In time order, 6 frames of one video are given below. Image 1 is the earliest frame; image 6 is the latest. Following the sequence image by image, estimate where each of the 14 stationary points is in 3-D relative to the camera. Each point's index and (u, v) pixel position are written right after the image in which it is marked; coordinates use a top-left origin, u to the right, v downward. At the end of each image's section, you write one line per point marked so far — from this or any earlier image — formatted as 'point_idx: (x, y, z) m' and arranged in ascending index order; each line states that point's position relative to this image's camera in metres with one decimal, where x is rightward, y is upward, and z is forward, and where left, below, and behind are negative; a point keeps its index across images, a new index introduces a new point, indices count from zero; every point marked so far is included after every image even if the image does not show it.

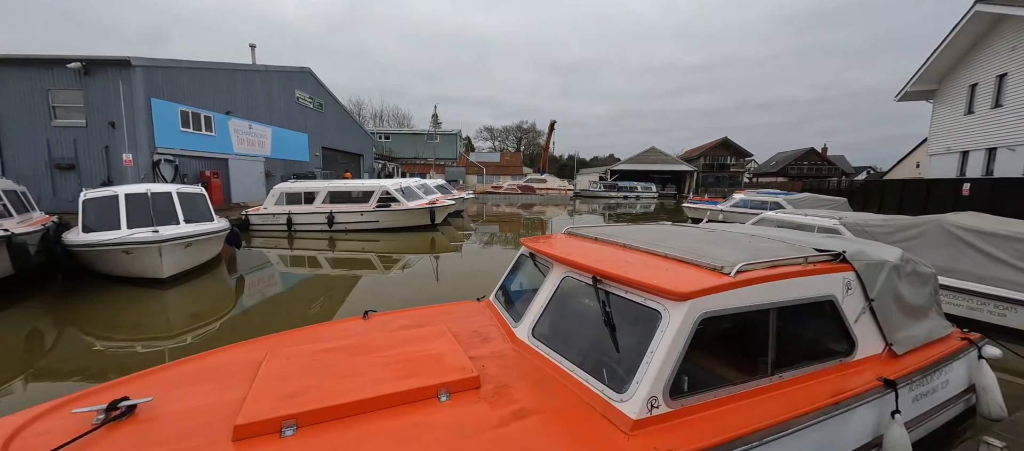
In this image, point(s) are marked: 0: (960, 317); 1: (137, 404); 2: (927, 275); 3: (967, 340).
0: (+6.2, -1.3, +4.9) m
1: (-1.6, -0.8, +1.5) m
2: (+3.1, -0.4, +2.7) m
3: (+3.6, -0.9, +2.8) m
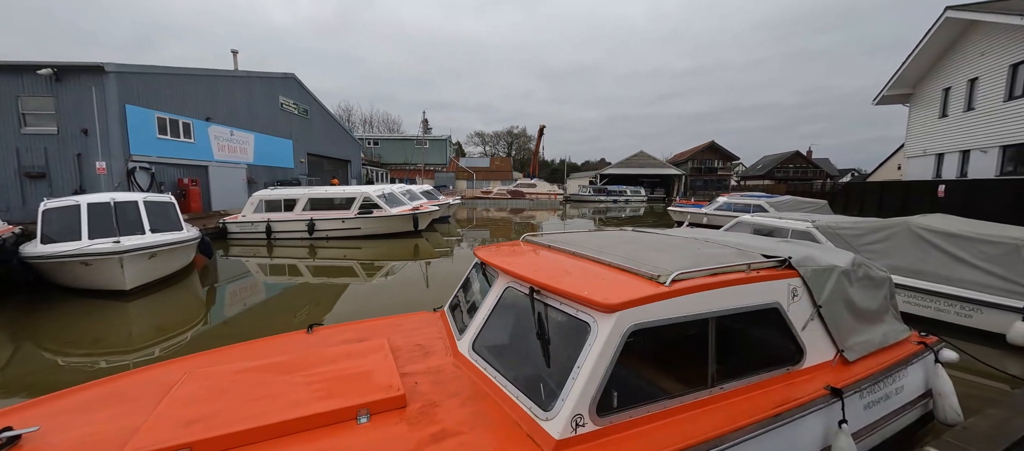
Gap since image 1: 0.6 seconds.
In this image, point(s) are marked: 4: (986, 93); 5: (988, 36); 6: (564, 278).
0: (+5.8, -1.3, +4.9) m
1: (-2.0, -0.8, +1.4) m
2: (+2.8, -0.4, +2.7) m
3: (+3.2, -0.9, +2.8) m
4: (+16.2, +4.5, +12.0) m
5: (+16.2, +6.5, +12.0) m
6: (+0.3, -0.3, +1.9) m
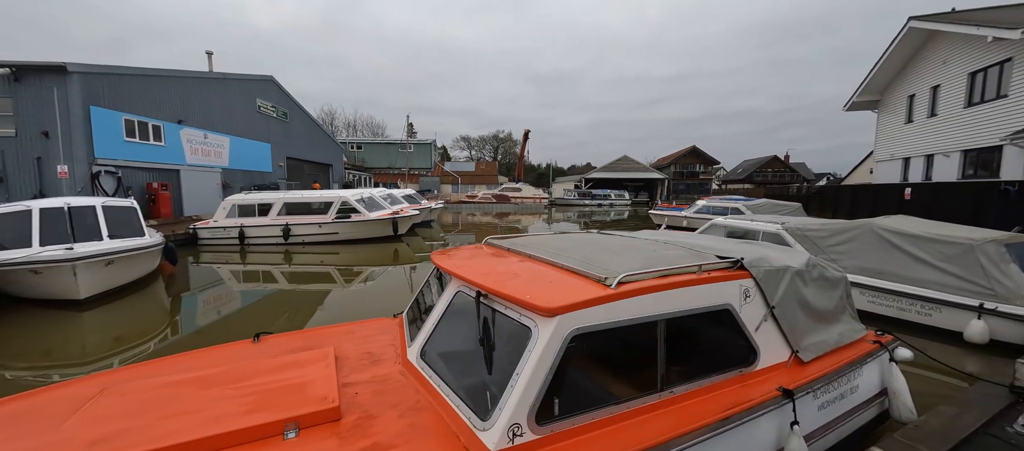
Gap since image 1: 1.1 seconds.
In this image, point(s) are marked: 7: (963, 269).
0: (+5.4, -1.3, +5.0) m
1: (-2.2, -0.9, +1.3) m
2: (+2.5, -0.4, +2.7) m
3: (+2.9, -0.9, +2.8) m
4: (+15.5, +4.5, +12.6) m
5: (+15.5, +6.4, +12.6) m
6: (0.0, -0.3, +1.9) m
7: (+5.7, -0.5, +4.4) m
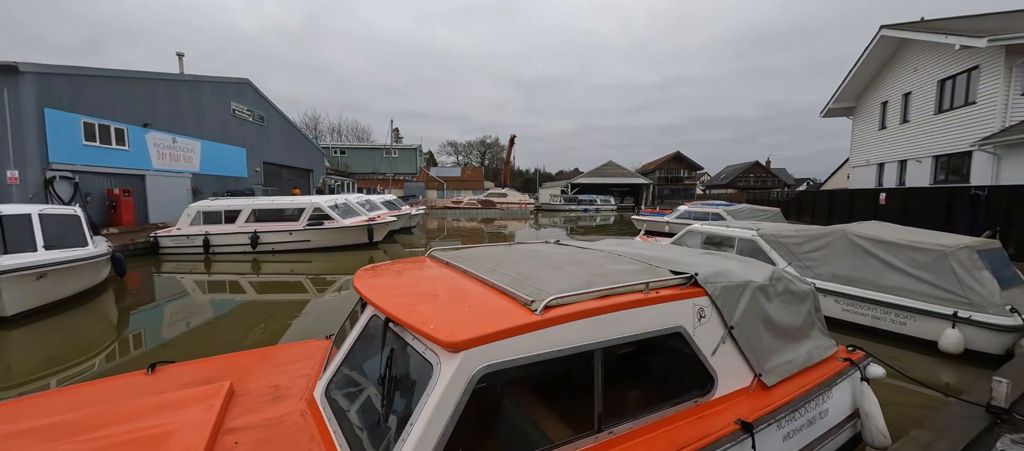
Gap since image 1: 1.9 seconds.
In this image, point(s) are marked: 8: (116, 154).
0: (+4.9, -1.4, +4.9) m
1: (-2.6, -0.9, +0.9) m
2: (+2.0, -0.5, +2.5) m
3: (+2.5, -1.0, +2.6) m
4: (+14.8, +4.3, +12.8) m
5: (+14.8, +6.3, +12.9) m
6: (-0.4, -0.4, +1.6) m
7: (+5.2, -0.6, +4.3) m
8: (-15.0, +2.7, +13.4) m
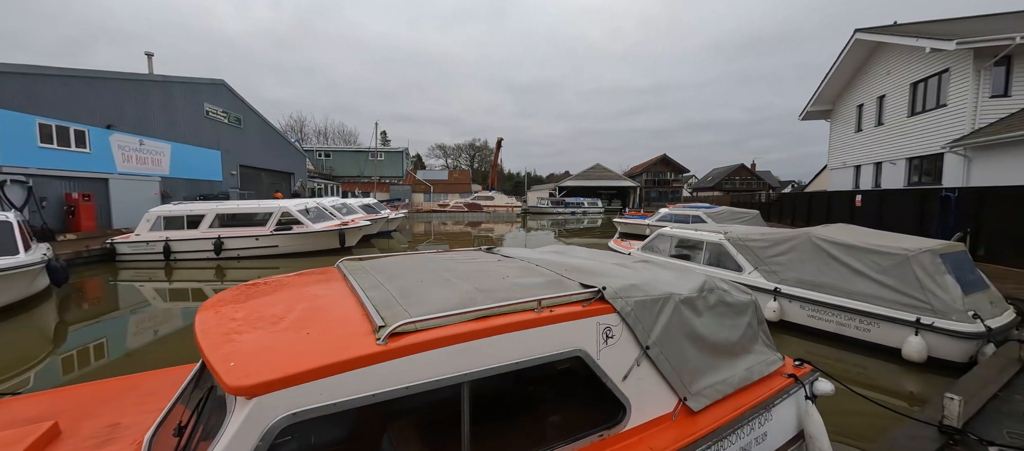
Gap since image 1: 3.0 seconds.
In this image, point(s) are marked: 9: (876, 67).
0: (+4.3, -1.4, +4.7) m
1: (-3.1, -1.0, +0.6) m
2: (+1.5, -0.5, +2.3) m
3: (+1.9, -1.0, +2.4) m
4: (+13.9, +4.3, +12.9) m
5: (+13.9, +6.2, +13.0) m
6: (-0.9, -0.4, +1.3) m
7: (+4.6, -0.7, +4.2) m
8: (-15.8, +2.5, +12.9) m
9: (+14.2, +6.1, +13.7) m
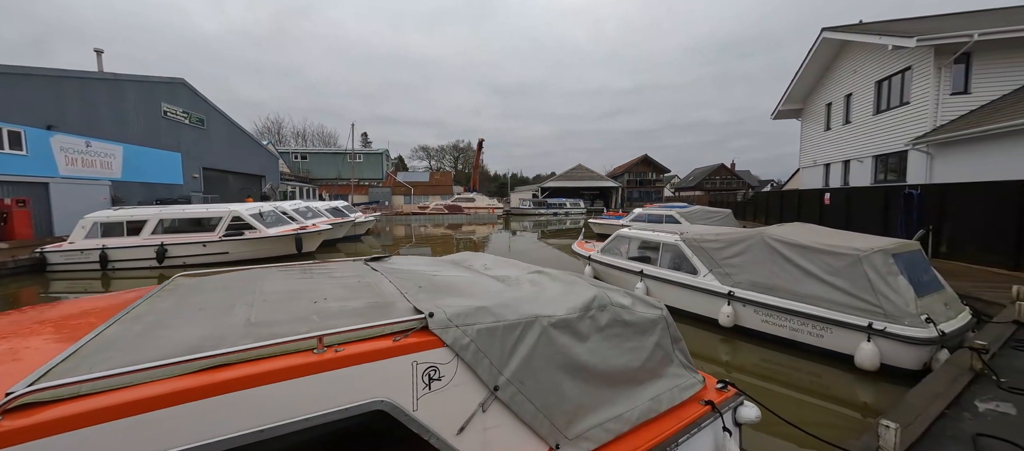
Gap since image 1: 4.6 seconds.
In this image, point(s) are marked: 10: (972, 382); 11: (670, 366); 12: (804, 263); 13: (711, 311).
0: (+3.5, -1.4, +4.5) m
1: (-3.8, -1.0, +0.1) m
2: (+0.7, -0.5, +1.9) m
3: (+1.2, -1.0, +2.0) m
4: (+12.8, +4.4, +13.0) m
5: (+12.8, +6.3, +13.1) m
6: (-1.6, -0.4, +0.9) m
7: (+3.8, -0.6, +3.9) m
8: (-16.9, +2.2, +11.9) m
9: (+13.0, +6.2, +13.8) m
10: (+3.8, -1.3, +2.9) m
11: (+0.9, -0.8, +2.1) m
12: (+3.6, -0.5, +4.3) m
13: (+2.9, -1.2, +5.1) m
